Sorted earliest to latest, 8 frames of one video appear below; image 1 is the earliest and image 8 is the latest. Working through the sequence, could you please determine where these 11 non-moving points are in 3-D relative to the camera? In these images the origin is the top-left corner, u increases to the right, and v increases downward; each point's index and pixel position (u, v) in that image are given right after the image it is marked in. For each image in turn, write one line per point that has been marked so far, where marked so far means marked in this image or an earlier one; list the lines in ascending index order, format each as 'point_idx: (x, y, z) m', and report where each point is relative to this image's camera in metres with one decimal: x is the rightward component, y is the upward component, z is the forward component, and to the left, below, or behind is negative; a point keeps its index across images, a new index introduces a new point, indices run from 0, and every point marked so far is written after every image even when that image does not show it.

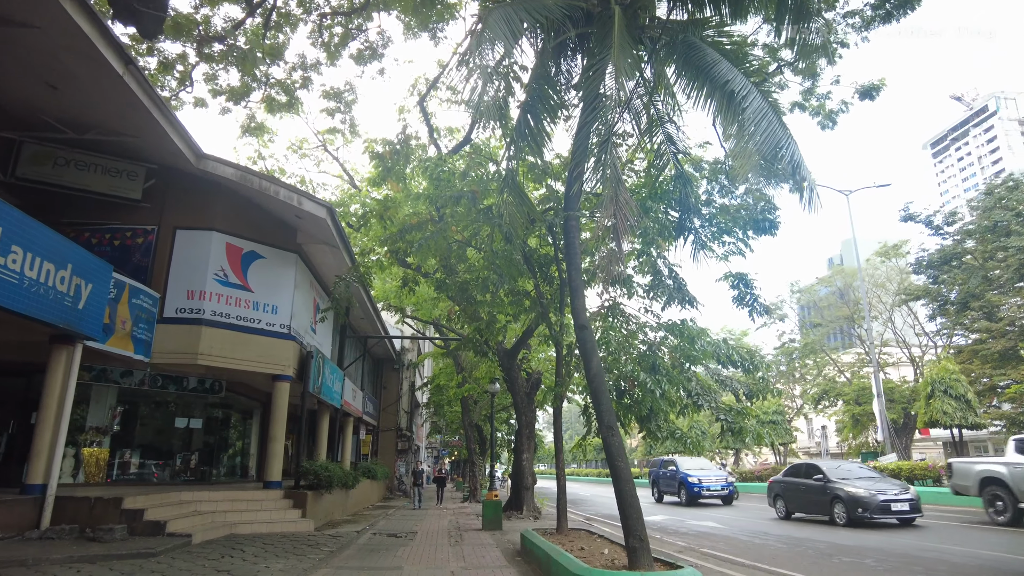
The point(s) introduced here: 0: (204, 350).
0: (-5.7, -1.1, +12.5) m
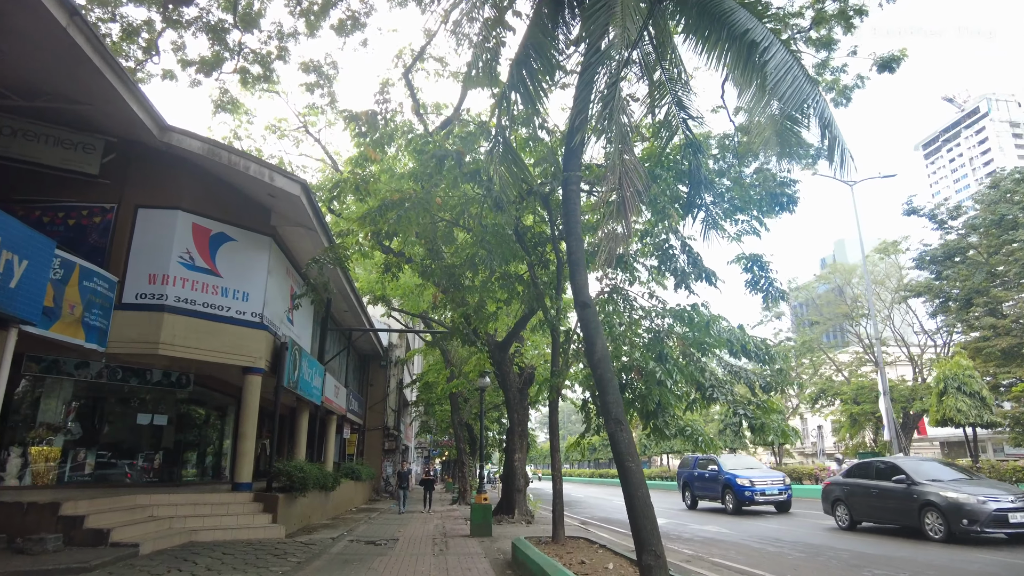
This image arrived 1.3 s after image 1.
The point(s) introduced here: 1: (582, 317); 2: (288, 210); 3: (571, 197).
0: (-5.9, -0.9, +11.4) m
1: (+0.6, -0.3, +6.2) m
2: (-4.4, +1.6, +13.2) m
3: (+0.6, +0.9, +7.0) m
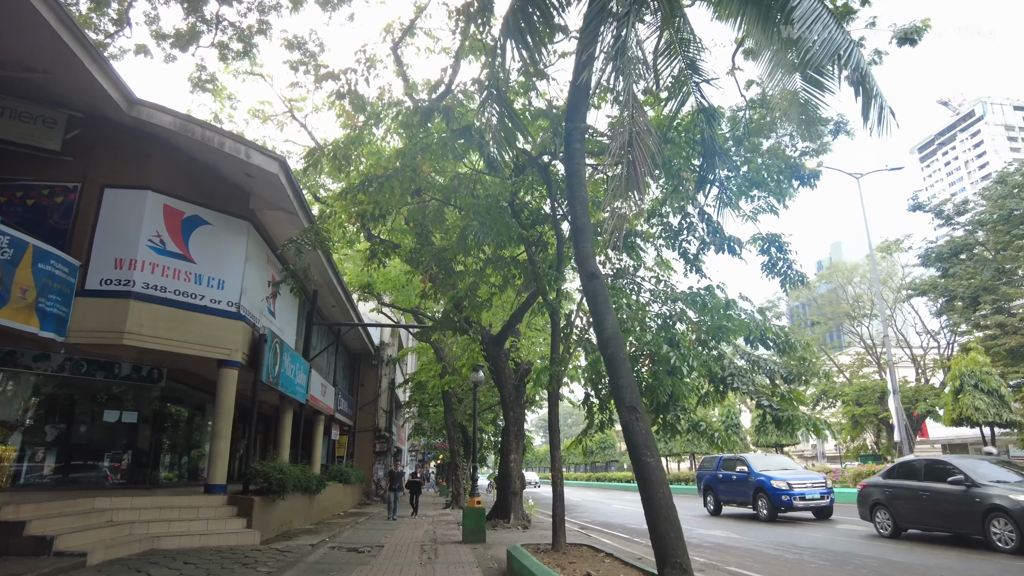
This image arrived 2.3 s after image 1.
0: (-5.9, -0.6, +10.5) m
1: (+0.6, 0.0, +5.3) m
2: (-4.5, +1.8, +12.3) m
3: (+0.6, +1.2, +6.1) m
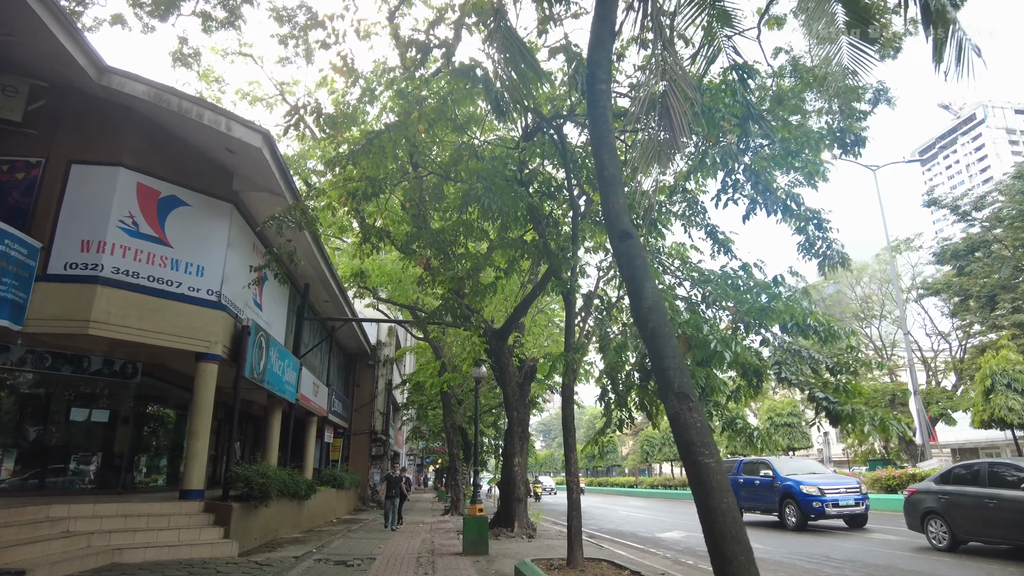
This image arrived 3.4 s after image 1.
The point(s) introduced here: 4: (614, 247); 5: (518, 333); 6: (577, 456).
0: (-5.8, -0.4, +9.5) m
1: (+0.7, +0.2, +4.3) m
2: (-4.4, +2.0, +11.4) m
3: (+0.7, +1.4, +5.1) m
4: (+0.7, +0.3, +4.4) m
5: (+0.1, -1.0, +14.8) m
6: (+0.7, -1.9, +7.6) m
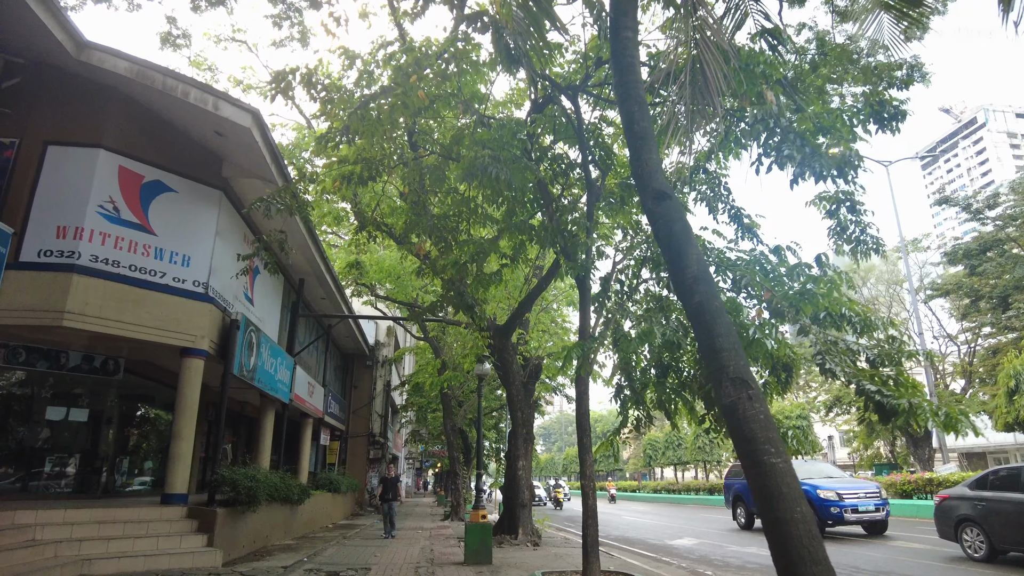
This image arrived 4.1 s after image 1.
0: (-5.8, -0.3, +8.9) m
1: (+0.8, +0.4, +3.7) m
2: (-4.3, +2.1, +10.7) m
3: (+0.8, +1.6, +4.5) m
4: (+0.8, +0.4, +3.7) m
5: (+0.2, -0.9, +14.1) m
6: (+0.8, -1.7, +6.9) m
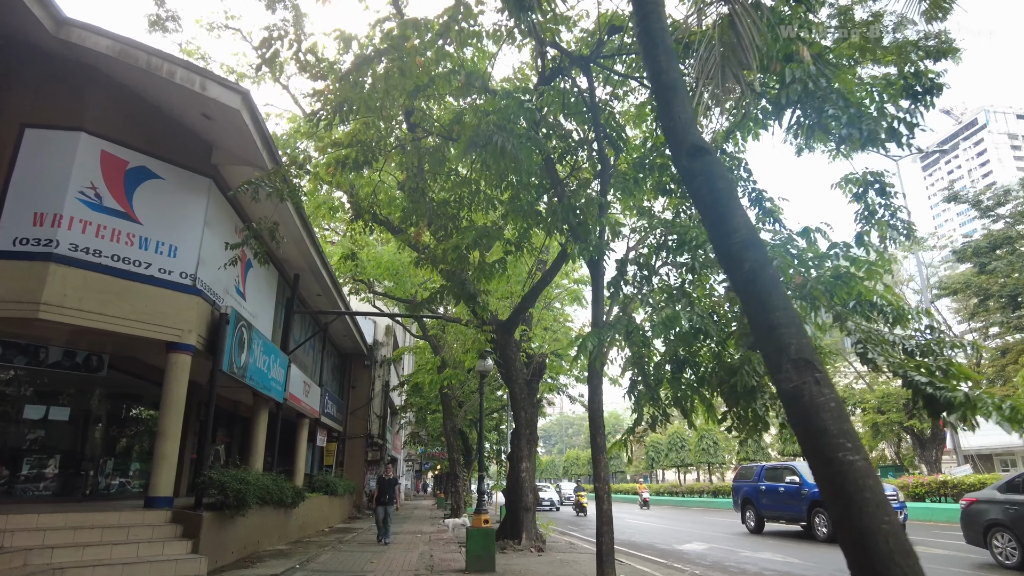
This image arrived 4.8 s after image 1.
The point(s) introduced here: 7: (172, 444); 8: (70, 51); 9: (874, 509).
0: (-5.7, -0.1, +8.4) m
1: (+0.9, +0.5, +3.2) m
2: (-4.3, +2.3, +10.2) m
3: (+0.8, +1.7, +4.0) m
4: (+0.8, +0.6, +3.2) m
5: (+0.3, -0.8, +13.6) m
6: (+0.9, -1.6, +6.4) m
7: (-4.6, -2.1, +9.2) m
8: (-6.0, +3.2, +9.1) m
9: (+1.2, -0.8, +2.3) m
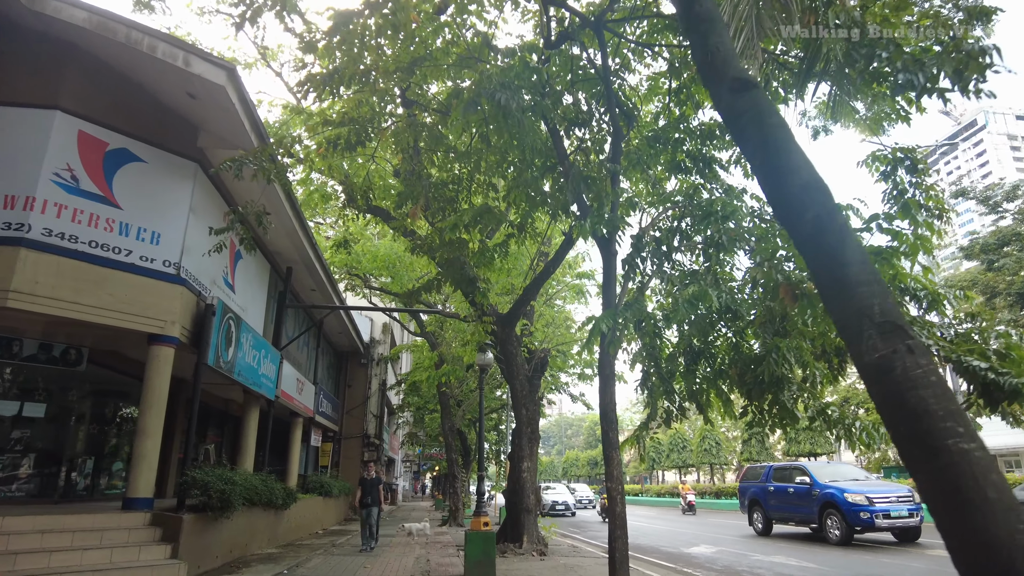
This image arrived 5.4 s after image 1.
0: (-5.7, 0.0, +7.8) m
1: (+0.9, +0.7, +2.7) m
2: (-4.3, +2.4, +9.7) m
3: (+0.9, +1.9, +3.5) m
4: (+0.9, +0.7, +2.7) m
5: (+0.3, -0.6, +13.1) m
6: (+0.9, -1.5, +5.9) m
7: (-4.6, -2.0, +8.6) m
8: (-5.9, +3.4, +8.6) m
9: (+1.2, -0.6, +1.8) m
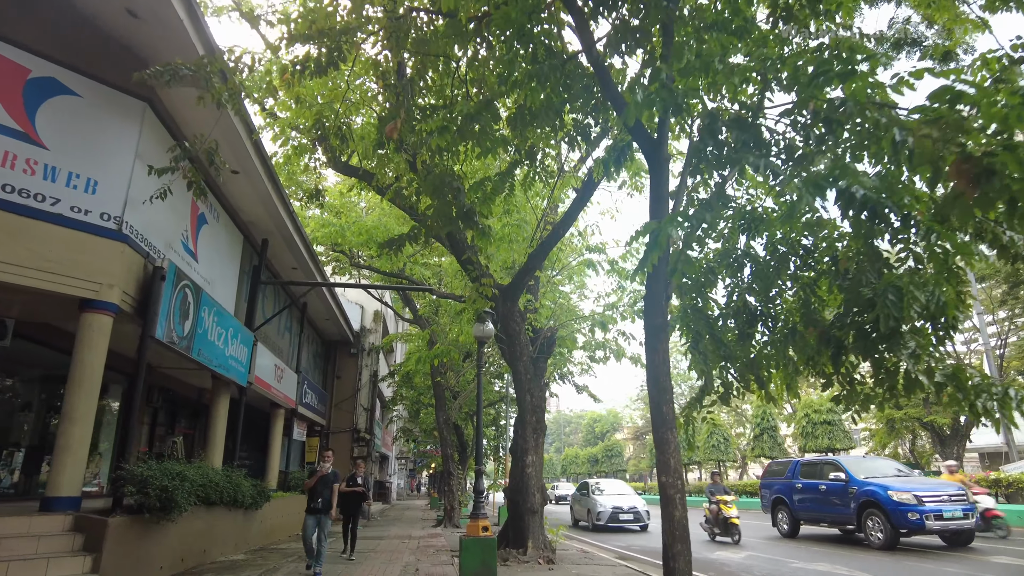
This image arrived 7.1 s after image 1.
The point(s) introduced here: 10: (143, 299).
0: (-5.6, +0.5, +6.3) m
1: (+1.0, +1.2, +1.2) m
2: (-4.2, +2.9, +8.2) m
3: (+0.9, +2.4, +2.0) m
4: (+0.9, +1.2, +1.2) m
5: (+0.3, -0.2, +11.6) m
6: (+1.0, -1.0, +4.4) m
7: (-4.6, -1.5, +7.1) m
8: (-5.9, +3.8, +7.0) m
9: (+1.3, -0.1, +0.3) m
10: (-4.6, -0.1, +8.5) m
